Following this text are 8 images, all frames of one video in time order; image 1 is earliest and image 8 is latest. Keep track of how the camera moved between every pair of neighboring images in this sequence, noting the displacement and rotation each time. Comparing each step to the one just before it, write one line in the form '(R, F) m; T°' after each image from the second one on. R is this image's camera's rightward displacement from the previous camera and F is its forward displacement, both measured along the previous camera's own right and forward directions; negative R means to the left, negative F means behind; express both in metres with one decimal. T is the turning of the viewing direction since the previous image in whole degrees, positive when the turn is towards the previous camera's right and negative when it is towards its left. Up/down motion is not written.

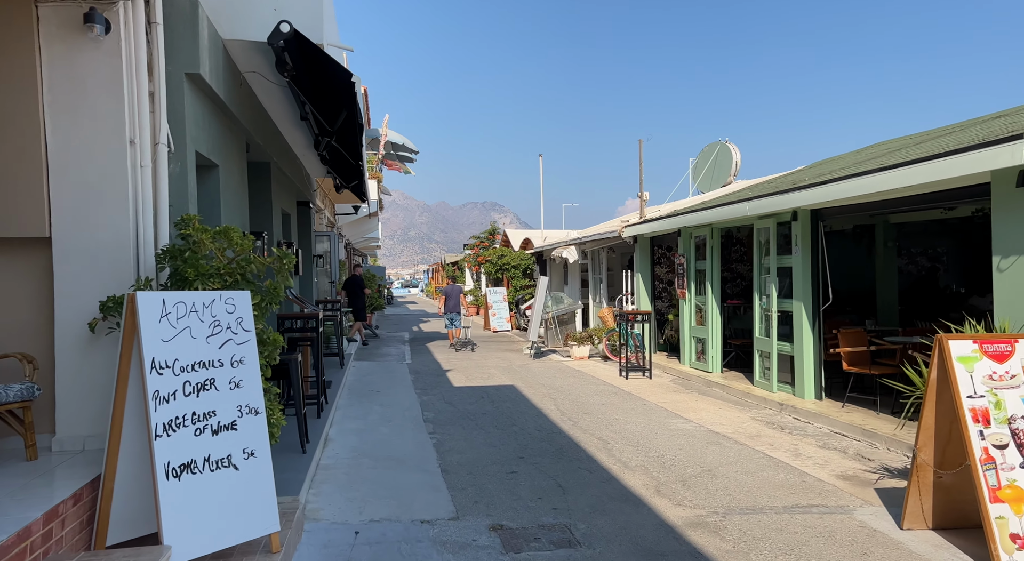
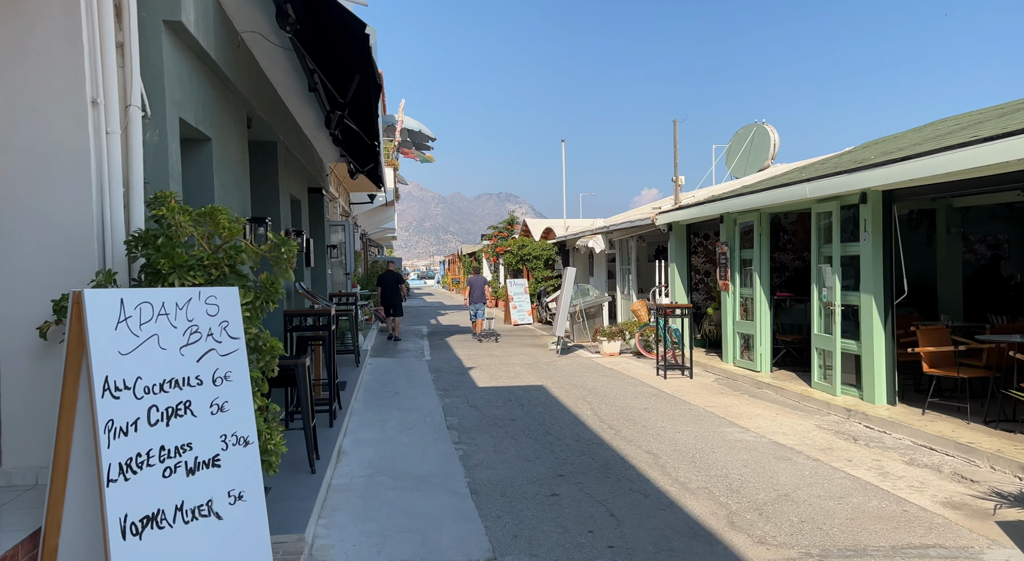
(-0.2, +0.8) m; -1°
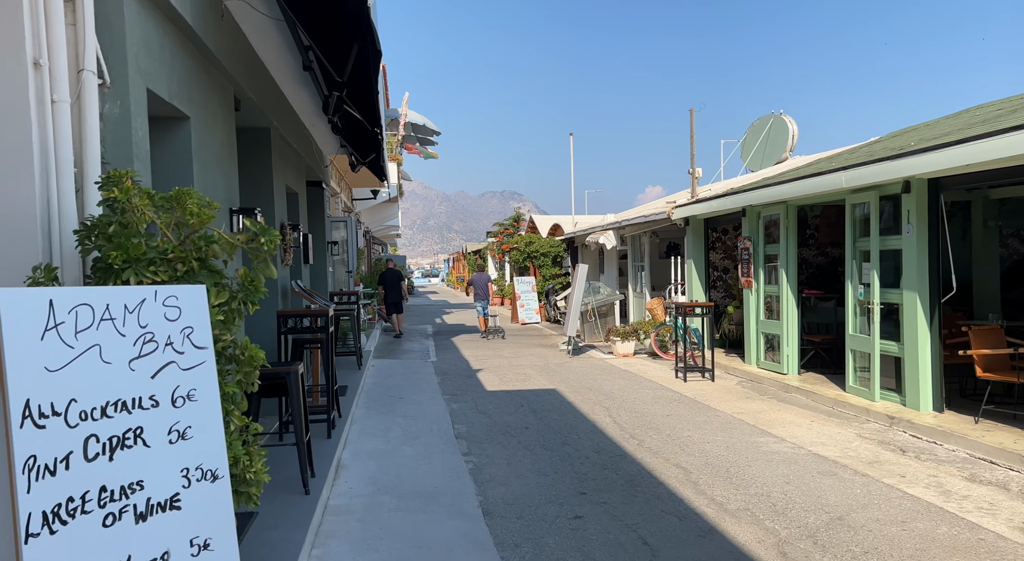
(-0.1, +0.5) m; 0°
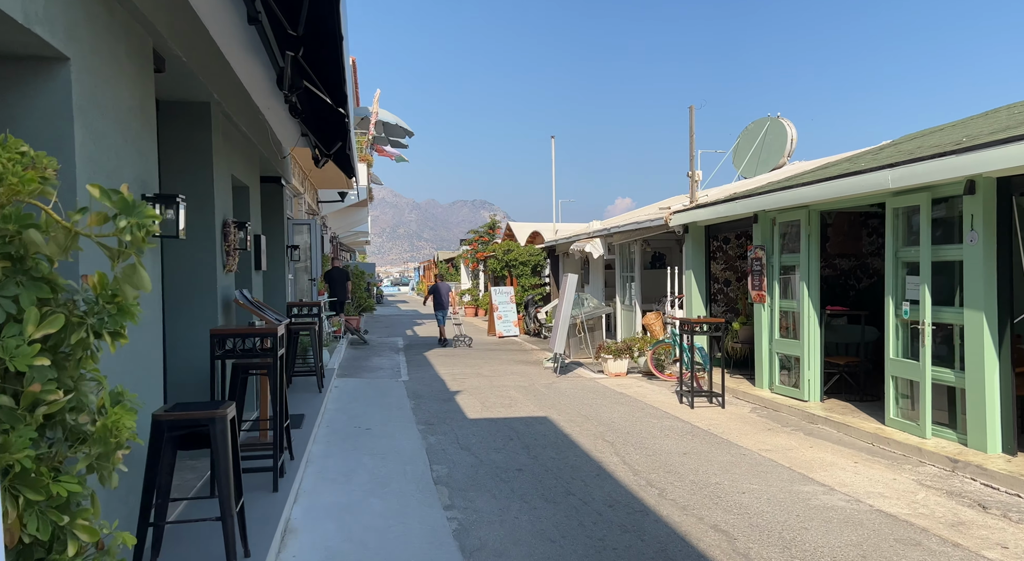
(-0.2, +1.1) m; +3°
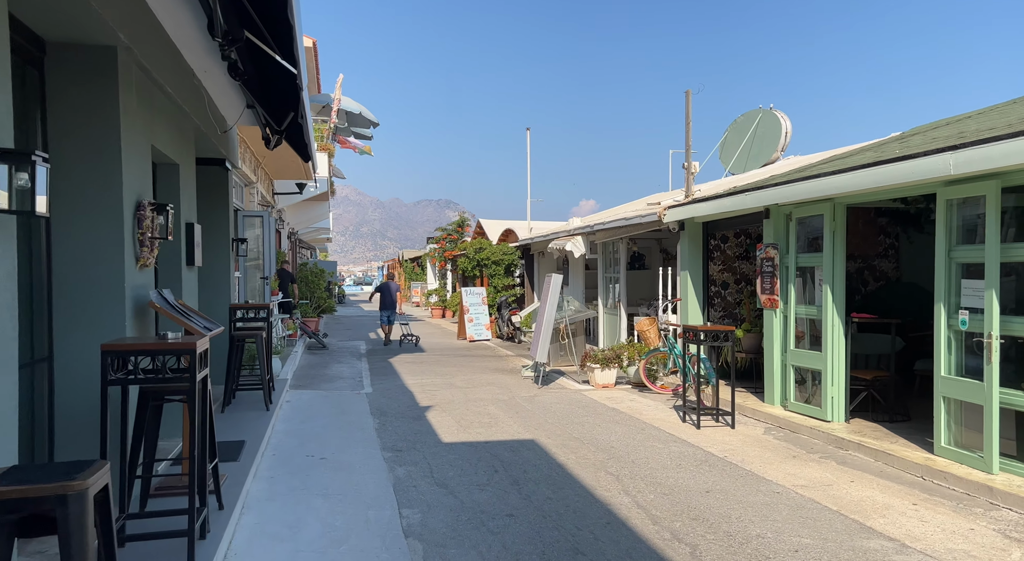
(-0.2, +1.1) m; +3°
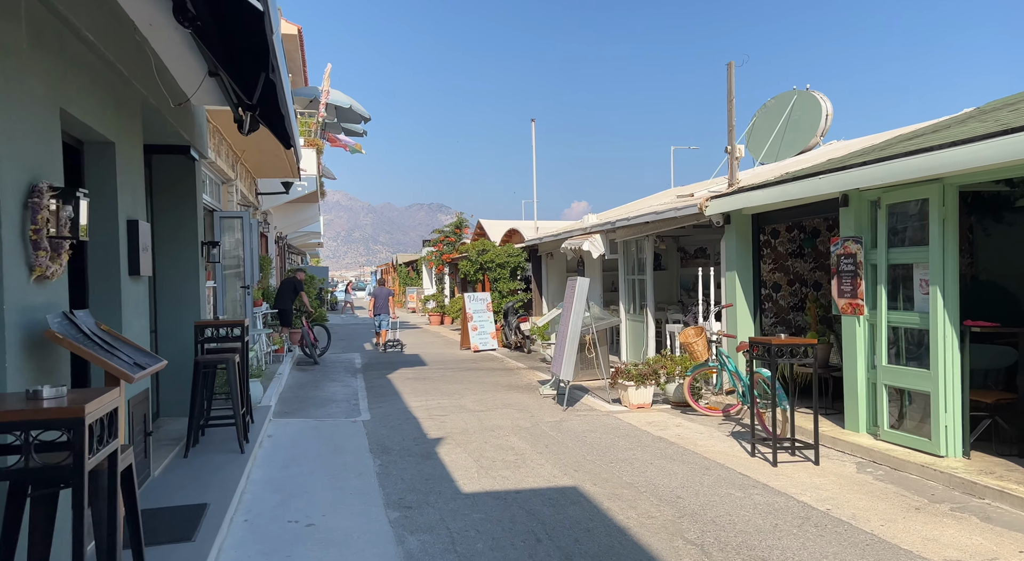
(-0.3, +1.4) m; +1°
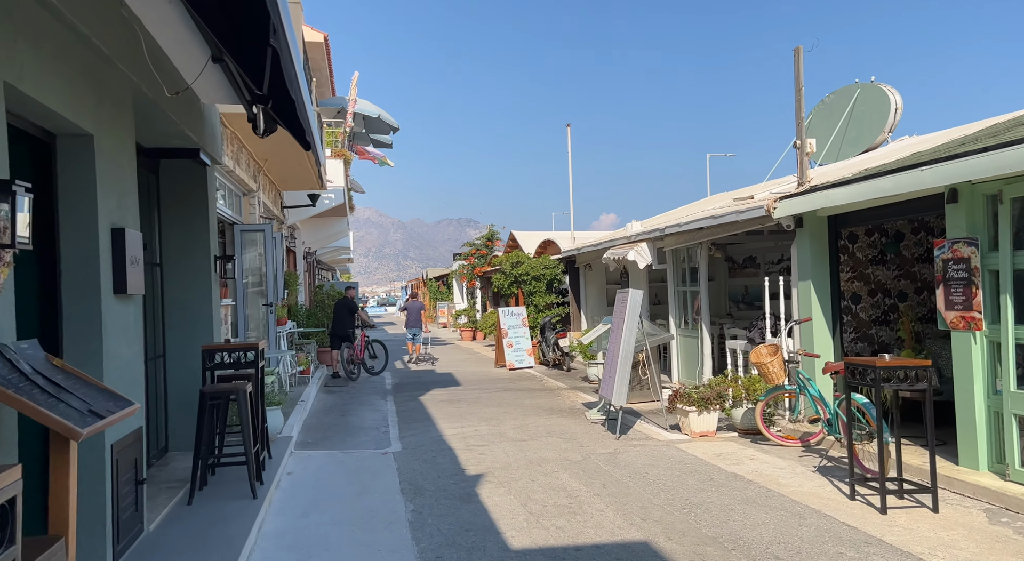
(-0.2, +0.8) m; -3°
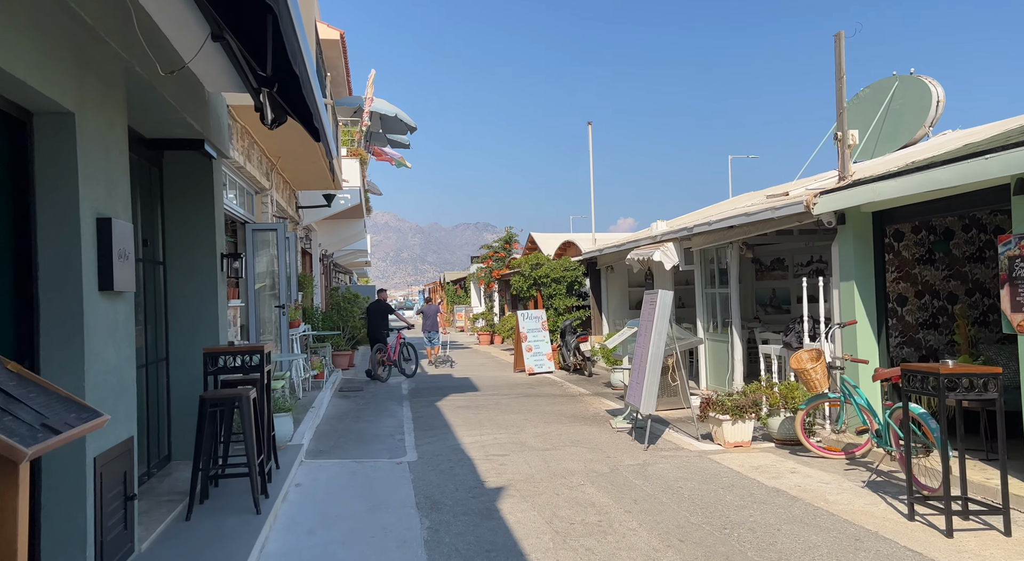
(0.0, +0.4) m; -2°
